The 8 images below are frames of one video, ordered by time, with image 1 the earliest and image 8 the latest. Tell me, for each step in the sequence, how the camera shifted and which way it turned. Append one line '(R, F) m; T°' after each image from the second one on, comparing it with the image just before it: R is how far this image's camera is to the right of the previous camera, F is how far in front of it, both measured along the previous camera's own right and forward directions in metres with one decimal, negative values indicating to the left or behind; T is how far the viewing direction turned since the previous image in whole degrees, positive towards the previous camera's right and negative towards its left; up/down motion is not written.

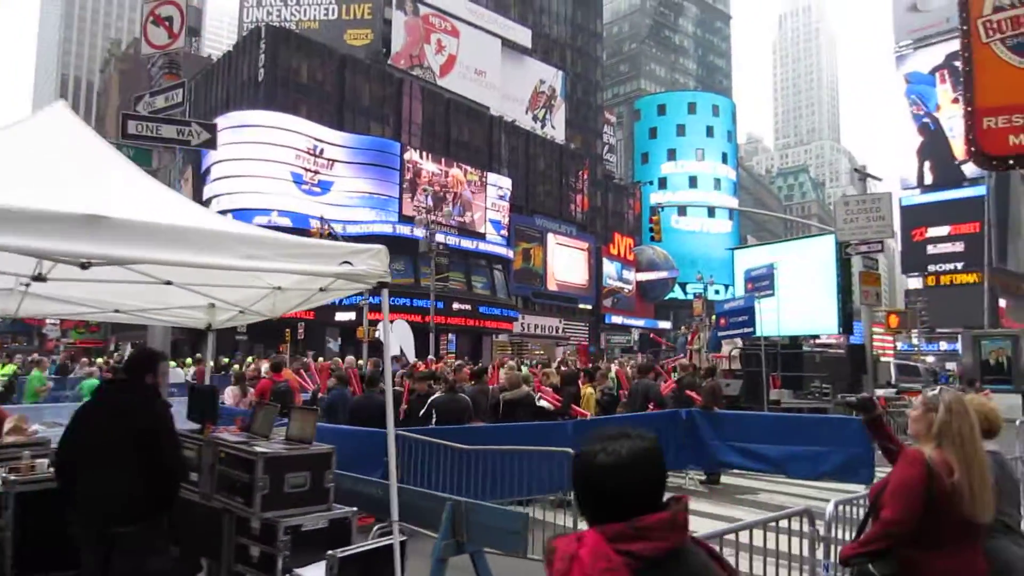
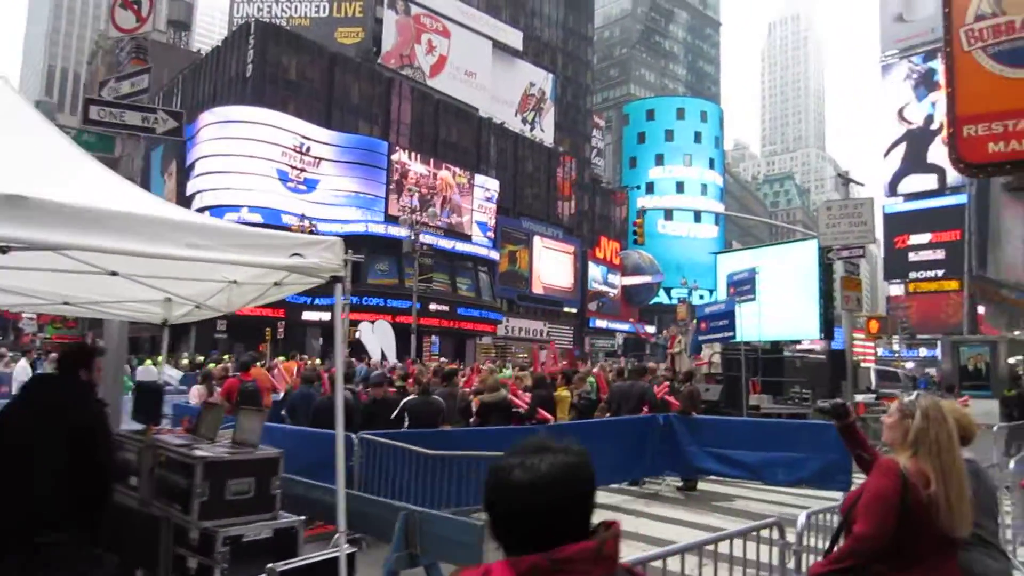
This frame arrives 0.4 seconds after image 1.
(+0.2, +0.3) m; +1°
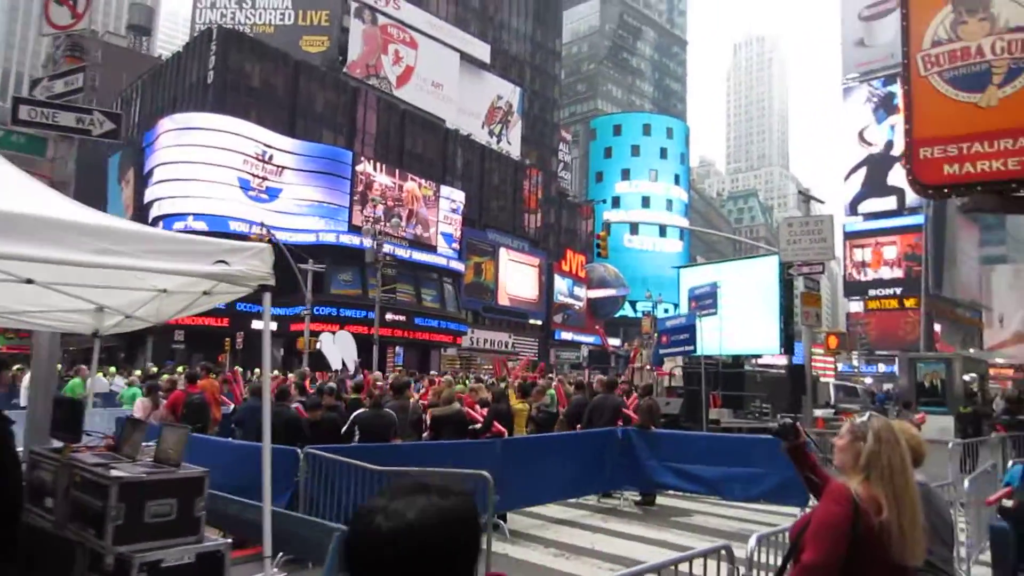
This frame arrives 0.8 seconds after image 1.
(+0.1, +0.2) m; +2°
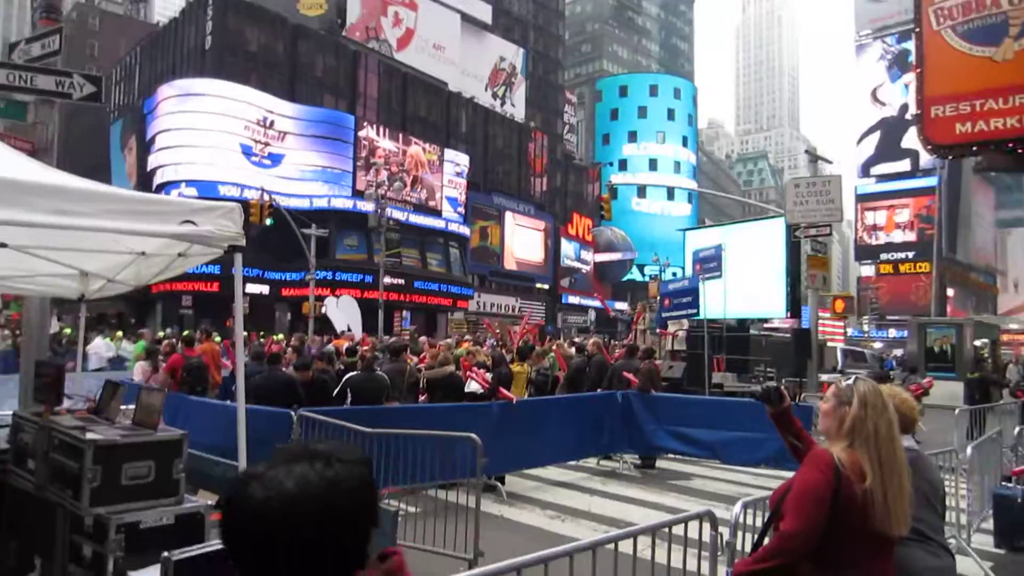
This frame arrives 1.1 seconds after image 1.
(+0.2, +0.2) m; -1°
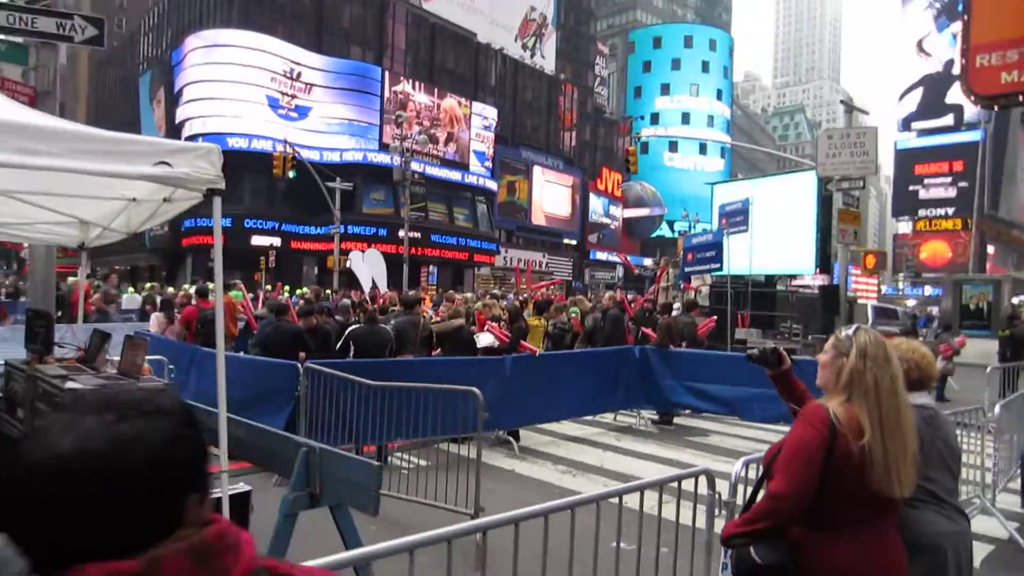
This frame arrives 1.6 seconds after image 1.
(+0.2, +0.2) m; -2°
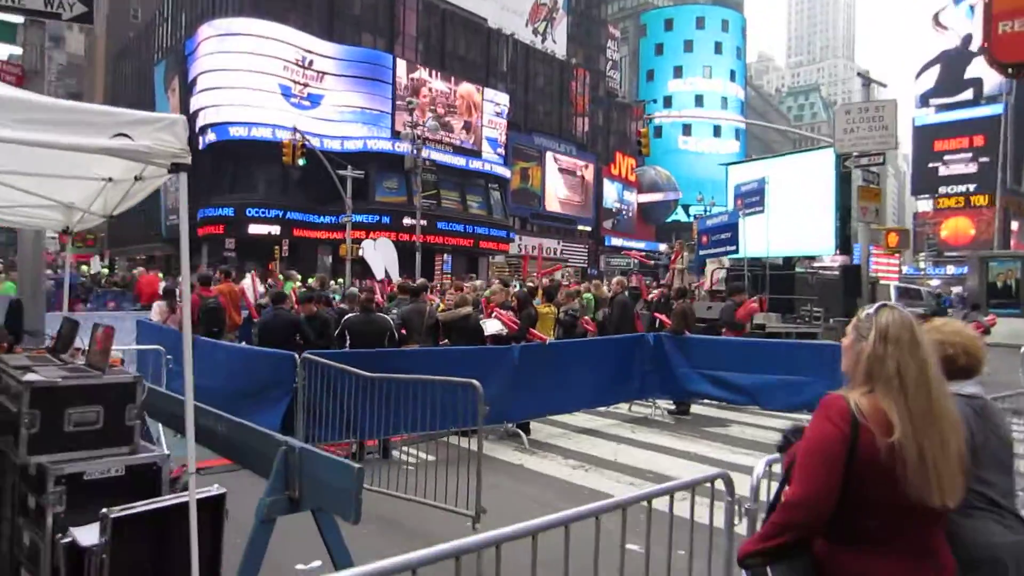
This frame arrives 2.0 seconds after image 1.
(+0.1, +0.4) m; -1°
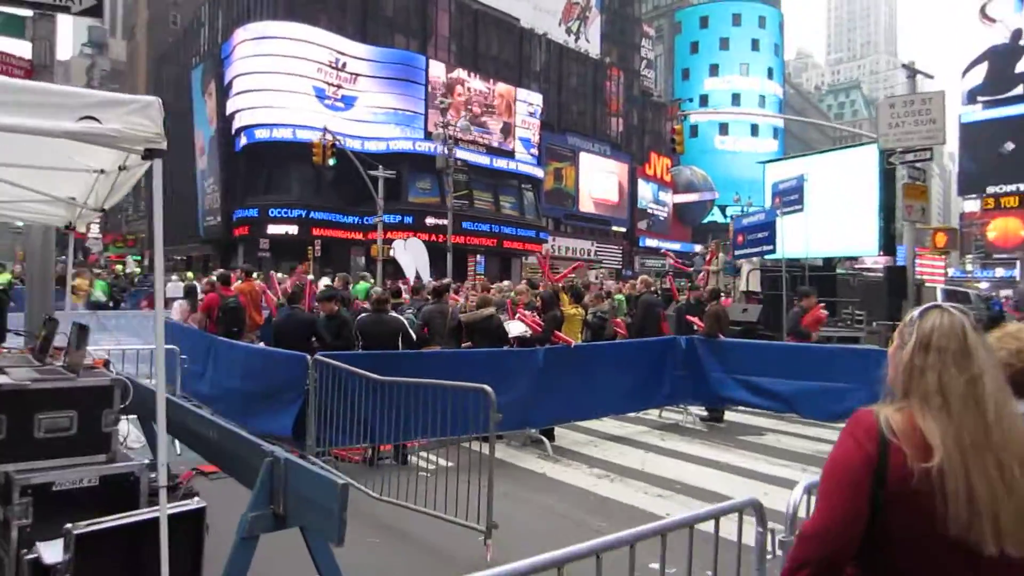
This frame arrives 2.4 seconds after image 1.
(+0.1, +0.4) m; -3°
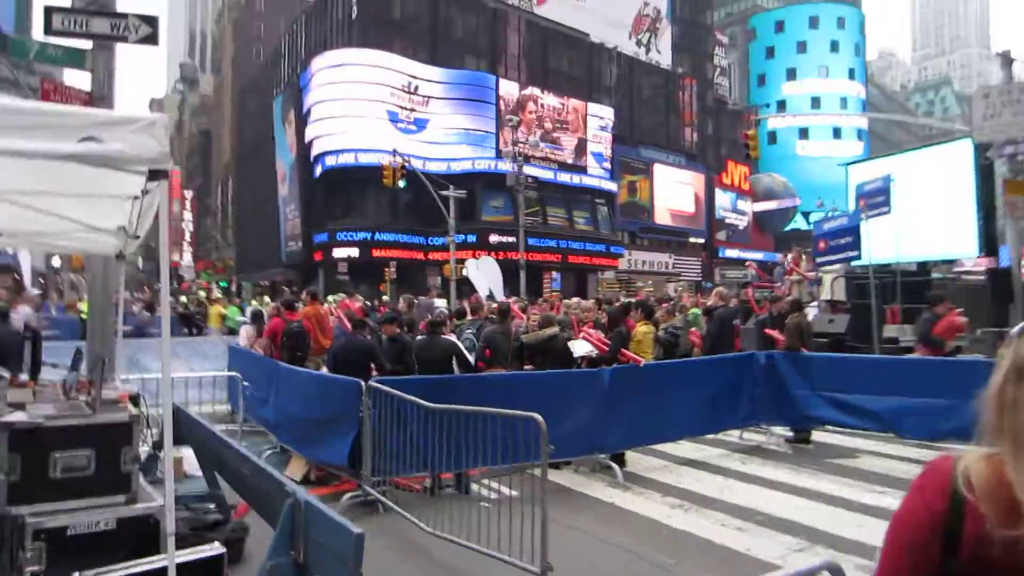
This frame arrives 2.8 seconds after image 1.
(+0.2, +0.4) m; -6°
